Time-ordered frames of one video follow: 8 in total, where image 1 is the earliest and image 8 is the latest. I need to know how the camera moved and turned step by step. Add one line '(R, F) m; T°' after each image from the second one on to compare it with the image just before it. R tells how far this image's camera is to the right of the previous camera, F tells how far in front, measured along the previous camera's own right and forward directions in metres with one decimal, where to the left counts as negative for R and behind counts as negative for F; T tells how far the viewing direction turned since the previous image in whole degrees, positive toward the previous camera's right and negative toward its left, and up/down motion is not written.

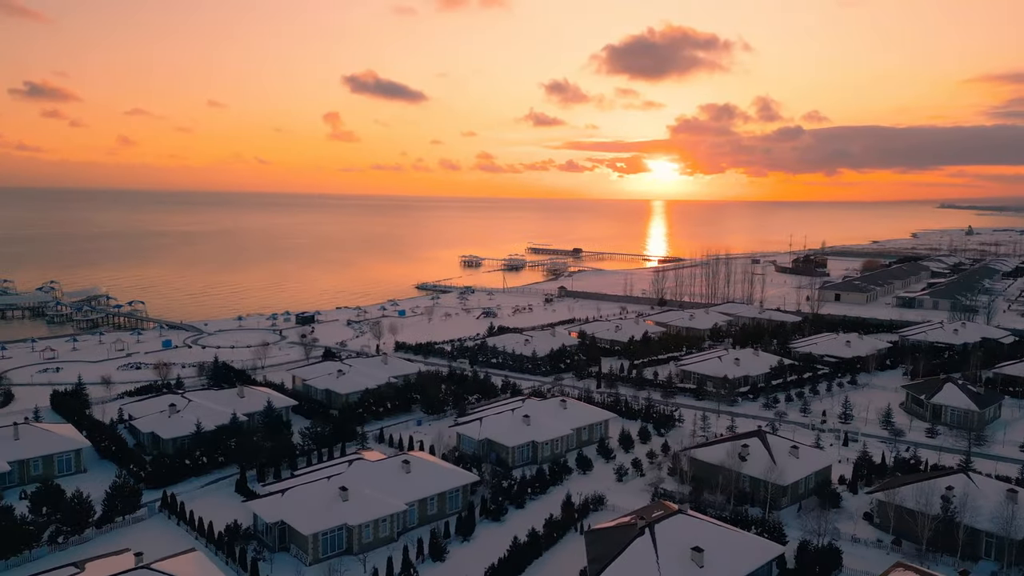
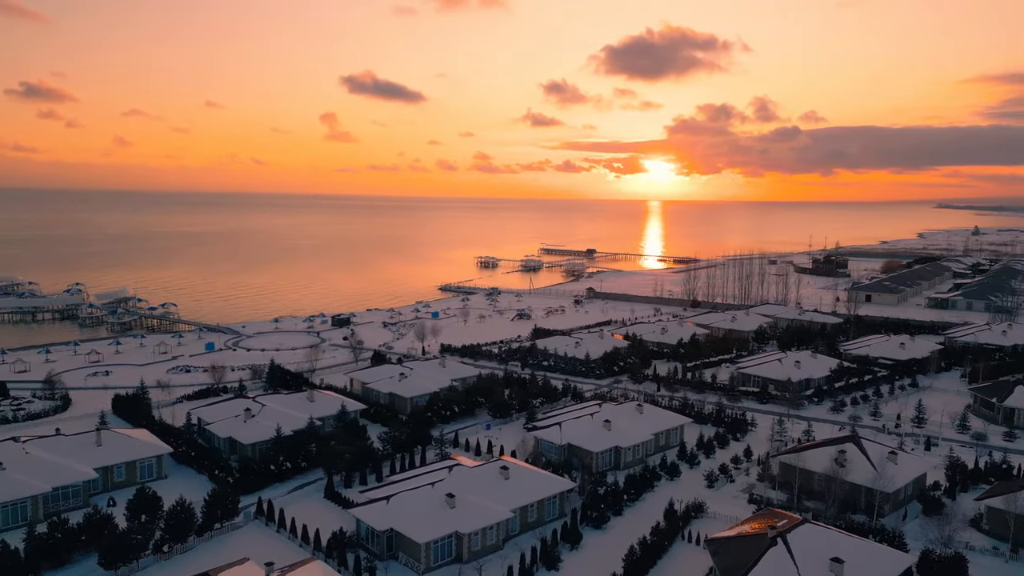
(-2.8, +0.3) m; 0°
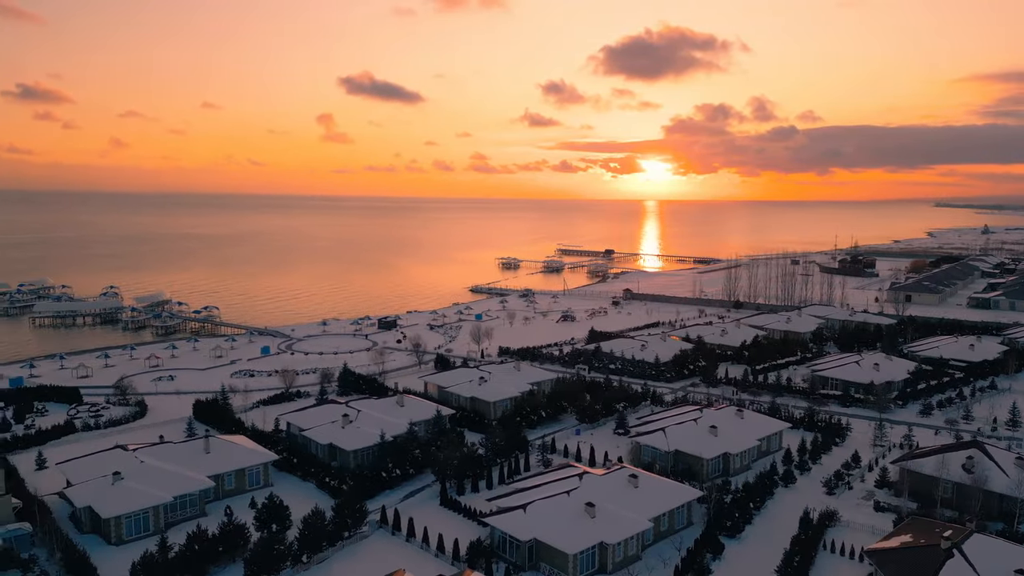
(-3.5, +0.4) m; 0°
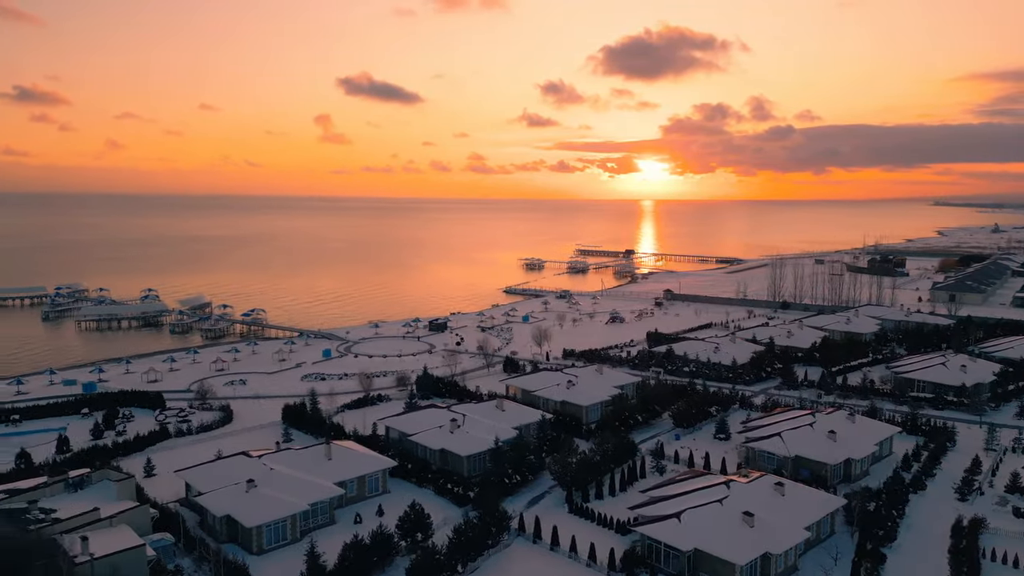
(-3.8, +0.4) m; 0°
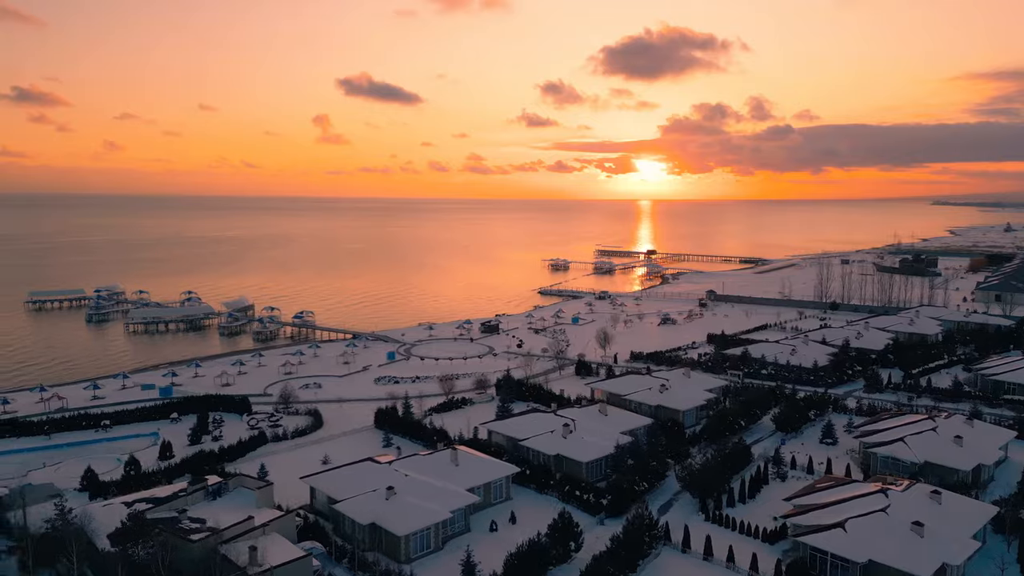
(-3.9, +0.4) m; 0°
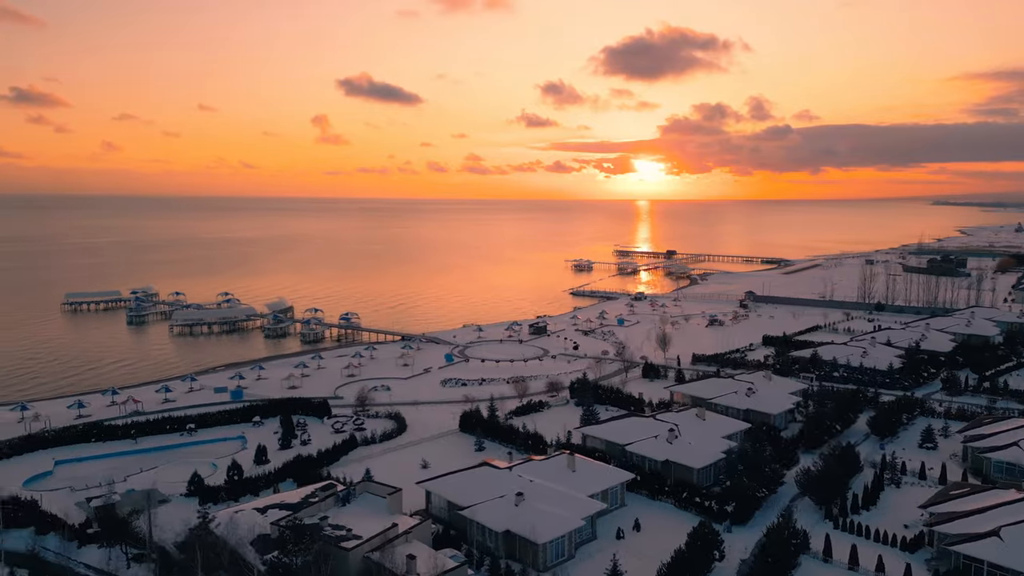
(-3.5, +0.3) m; 0°
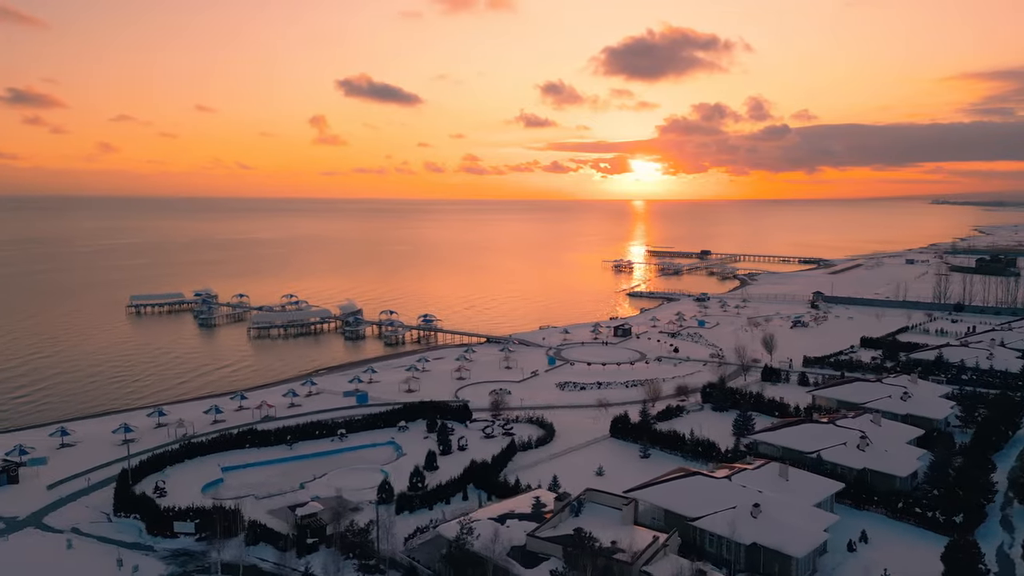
(-6.1, +0.5) m; 0°
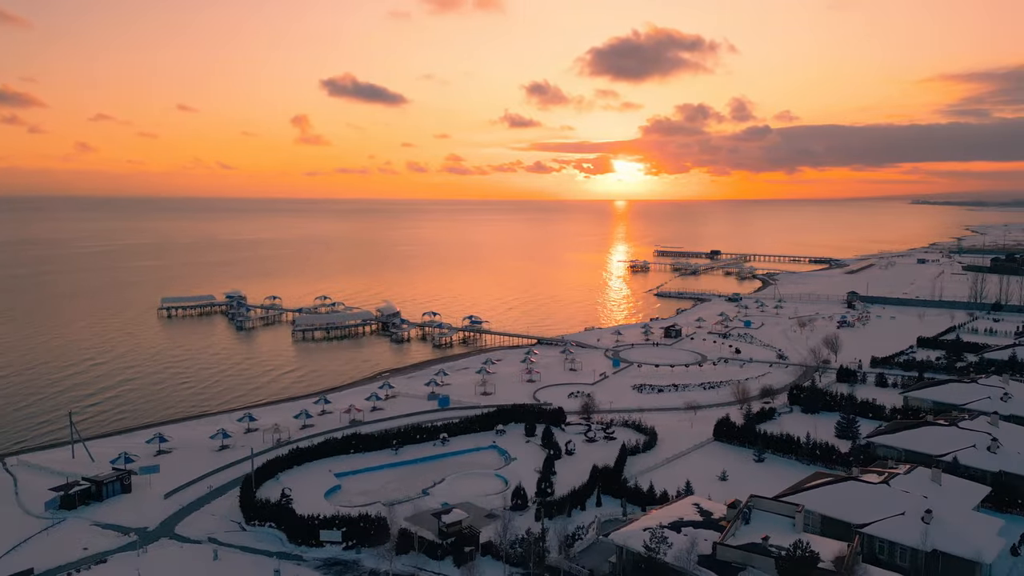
(-4.6, +0.4) m; +1°
